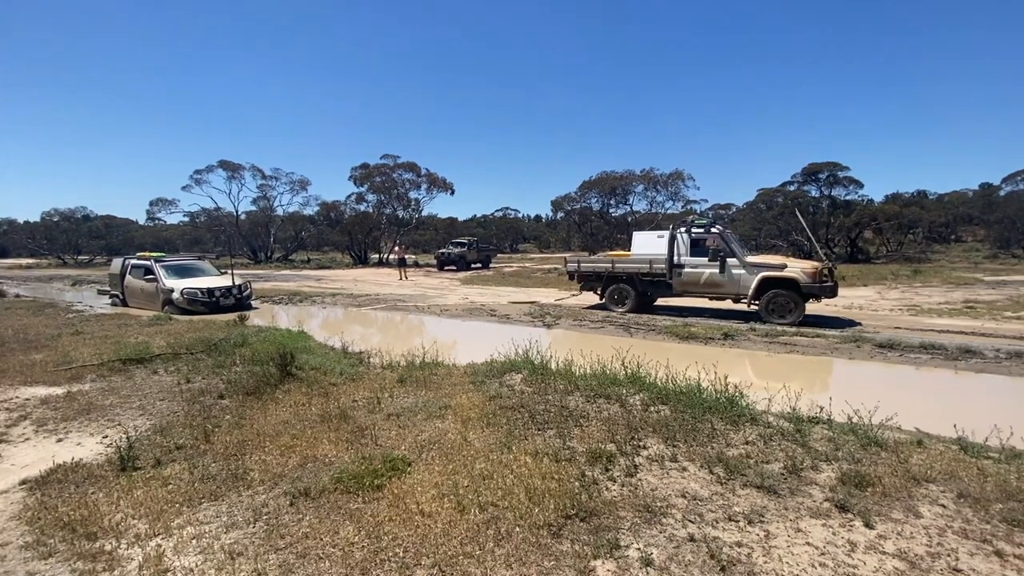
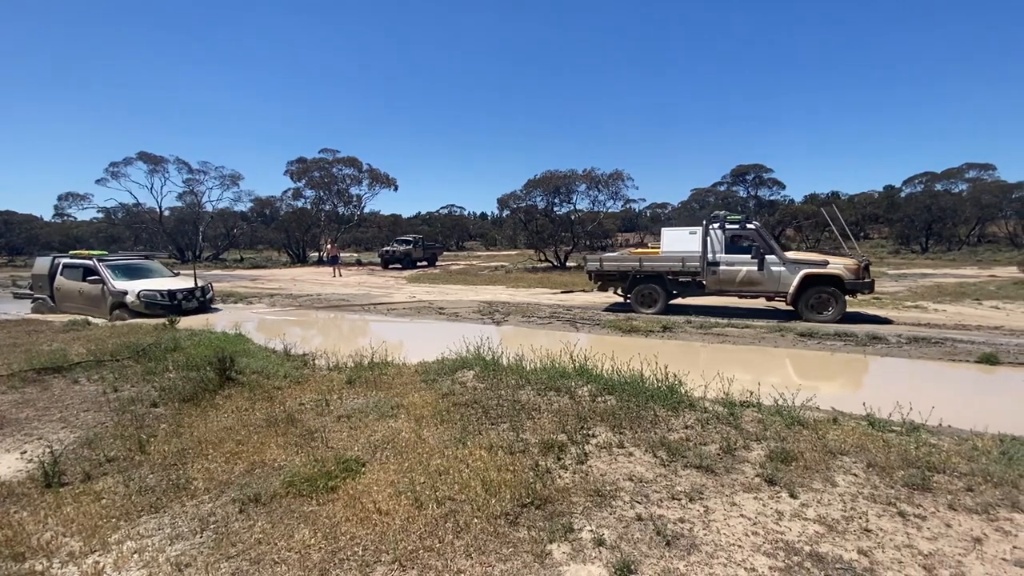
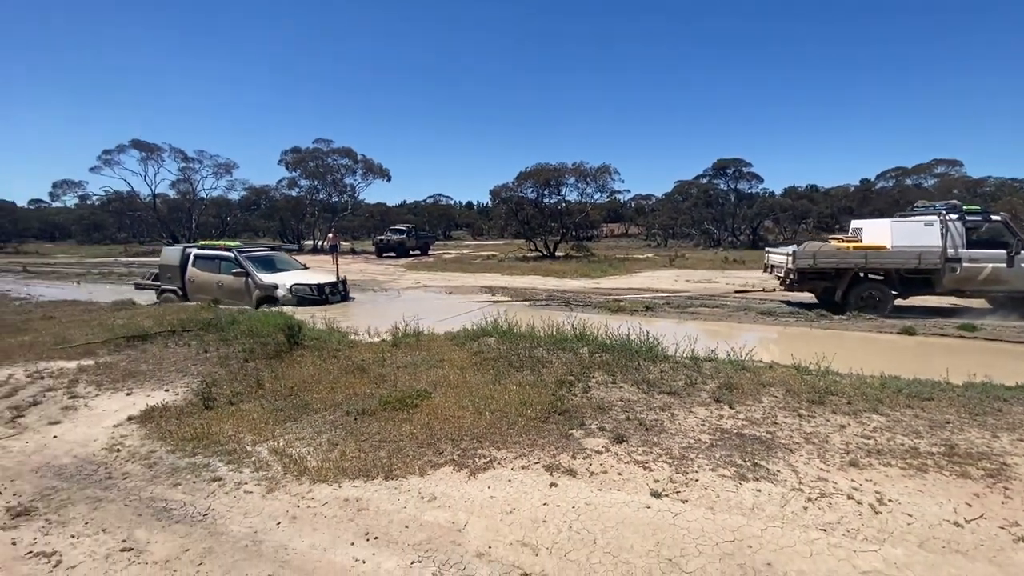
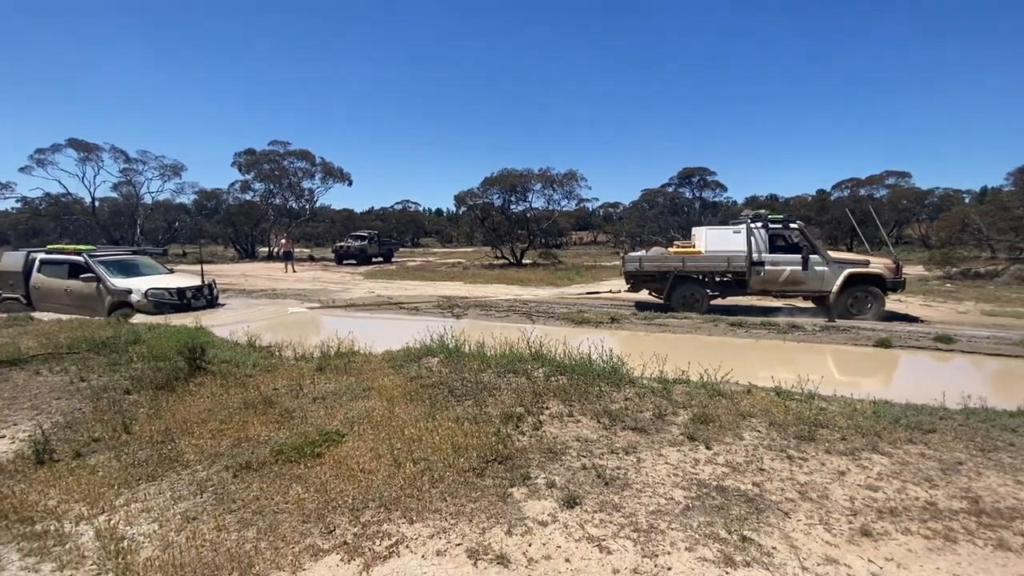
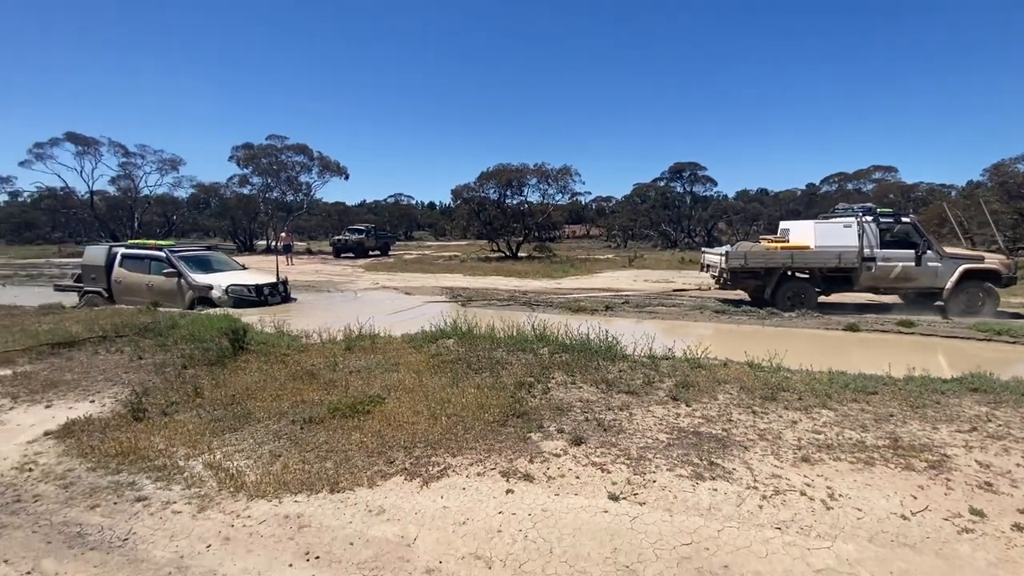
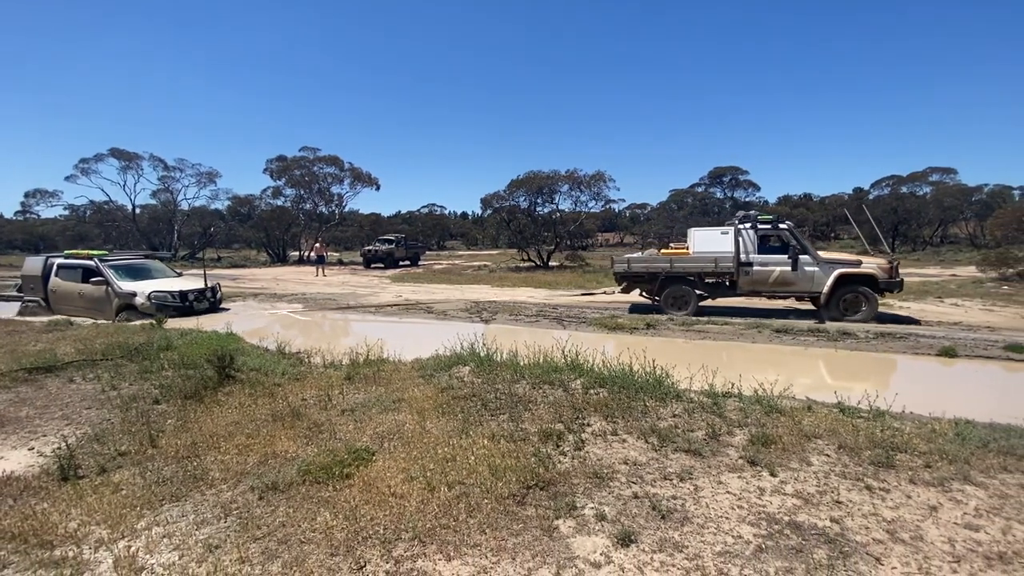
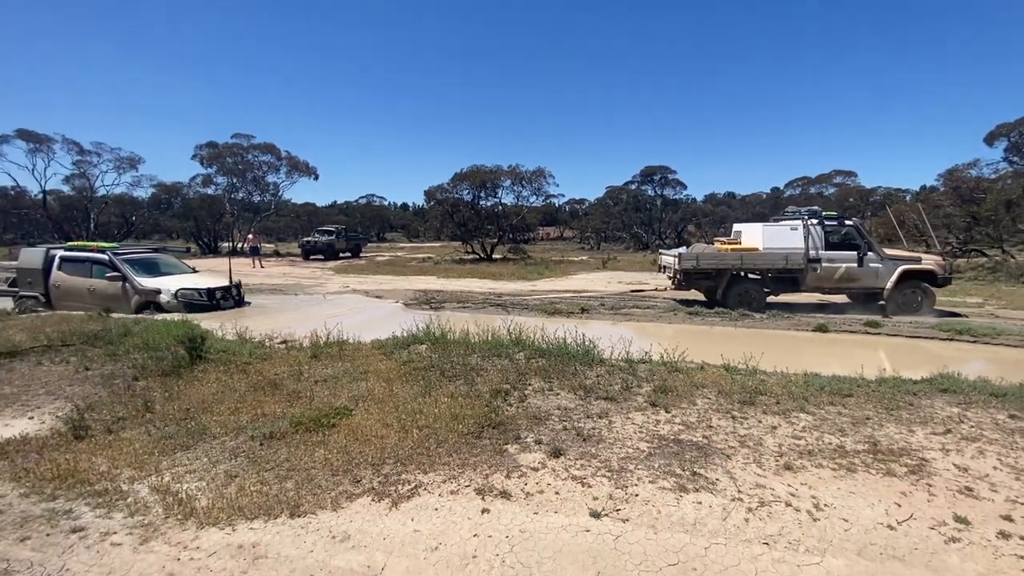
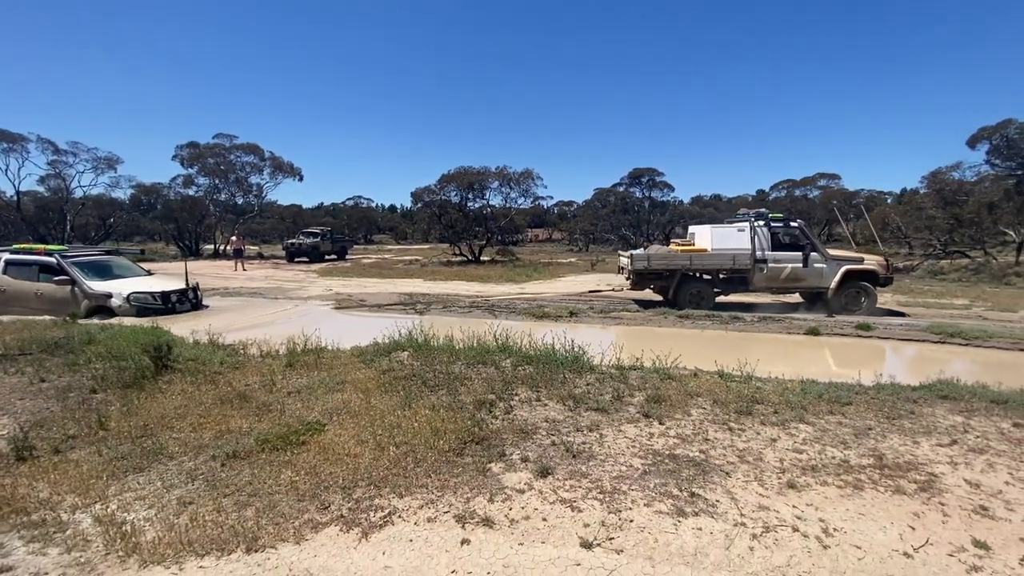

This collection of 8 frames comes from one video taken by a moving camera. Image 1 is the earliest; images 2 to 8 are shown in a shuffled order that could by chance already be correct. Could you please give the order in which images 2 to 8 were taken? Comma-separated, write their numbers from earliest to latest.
2, 6, 4, 8, 7, 5, 3
